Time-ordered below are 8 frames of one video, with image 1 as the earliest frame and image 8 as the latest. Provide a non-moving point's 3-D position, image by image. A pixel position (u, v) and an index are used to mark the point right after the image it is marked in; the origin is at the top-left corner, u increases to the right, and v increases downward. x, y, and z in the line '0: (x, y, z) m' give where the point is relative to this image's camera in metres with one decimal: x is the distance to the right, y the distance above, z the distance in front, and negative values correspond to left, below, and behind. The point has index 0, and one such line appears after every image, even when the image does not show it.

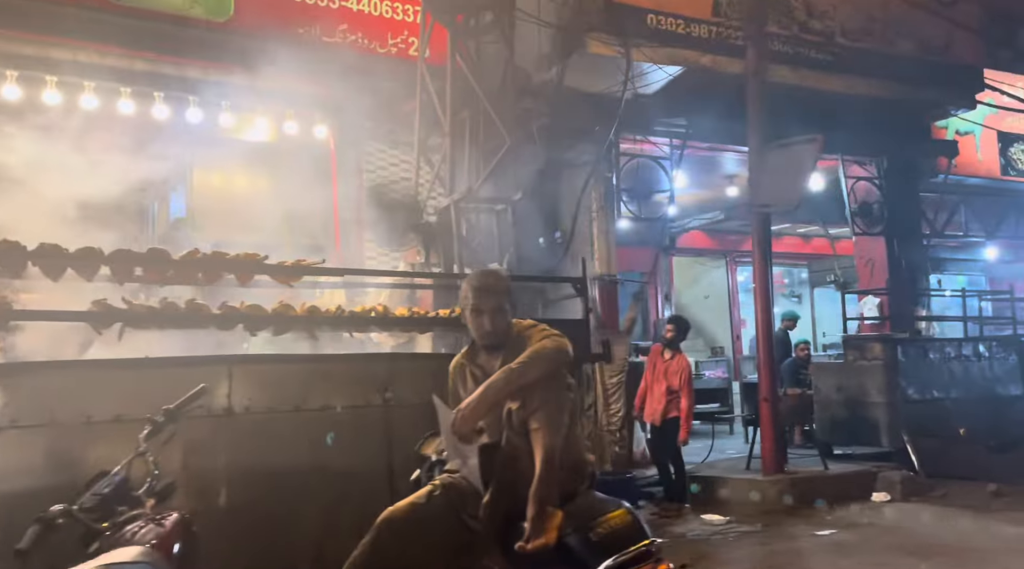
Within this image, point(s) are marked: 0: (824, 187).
0: (+4.3, +1.4, +11.0) m
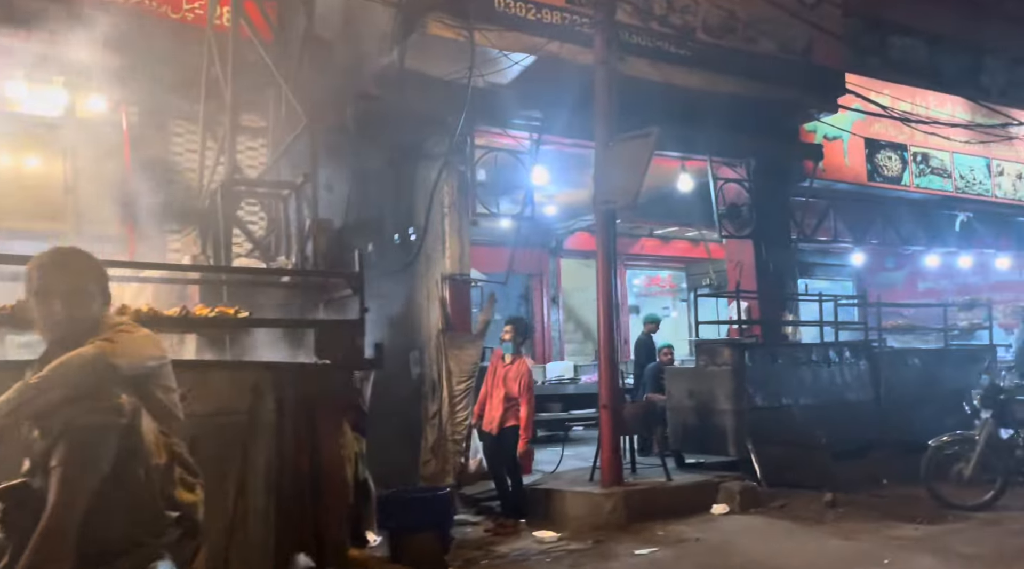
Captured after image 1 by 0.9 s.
0: (+2.5, +1.3, +10.8) m
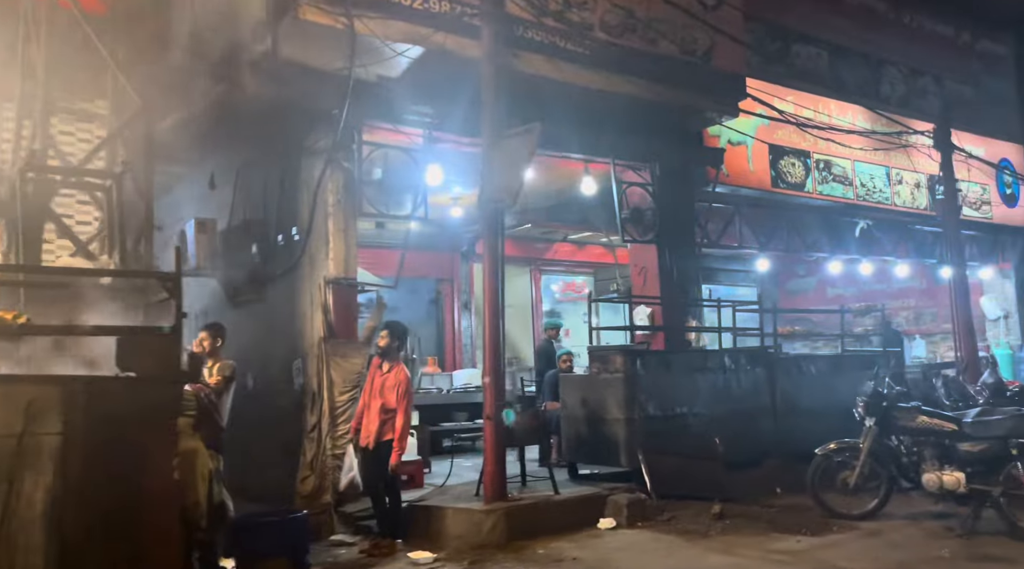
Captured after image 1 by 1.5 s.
0: (+1.1, +1.3, +10.6) m
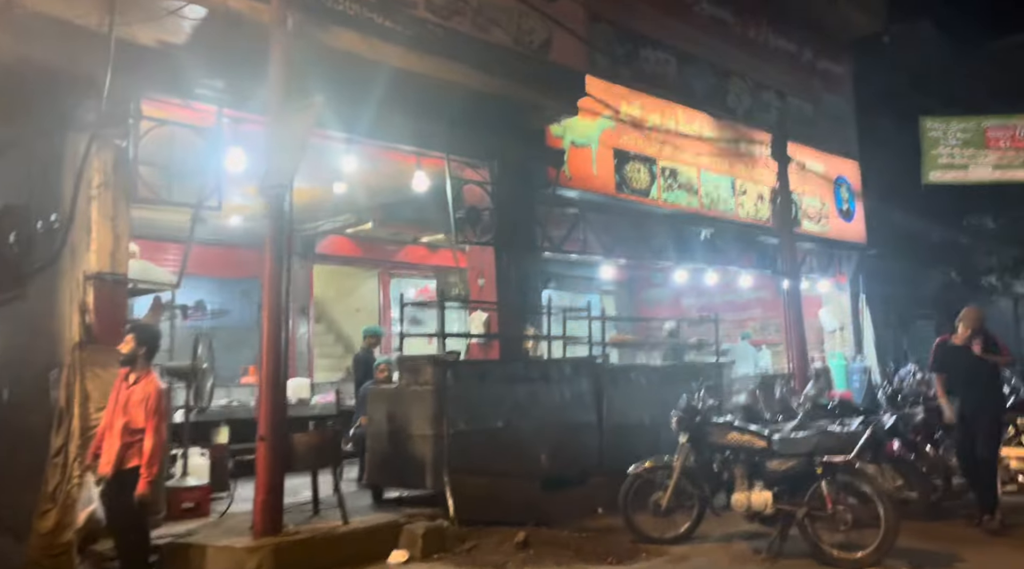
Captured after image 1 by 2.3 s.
0: (-1.1, +1.2, +9.8) m
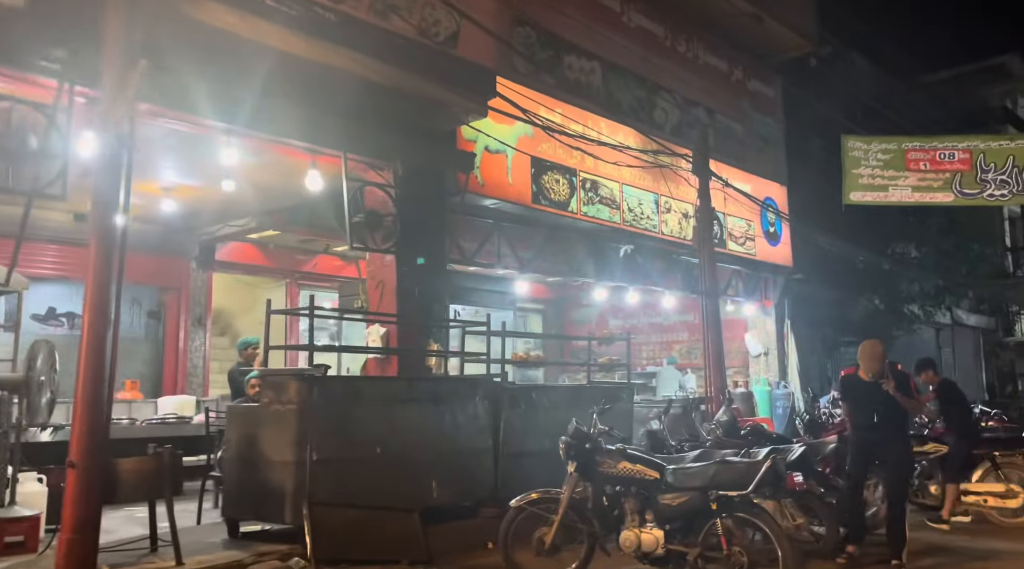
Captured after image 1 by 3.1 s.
0: (-2.2, +1.1, +9.0) m
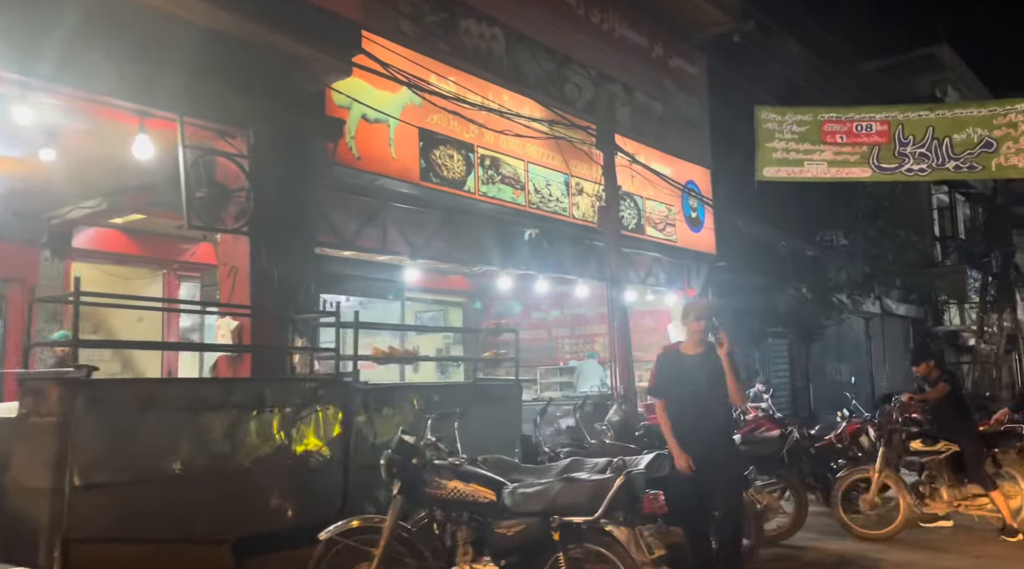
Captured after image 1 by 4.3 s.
0: (-3.5, +1.2, +7.7) m
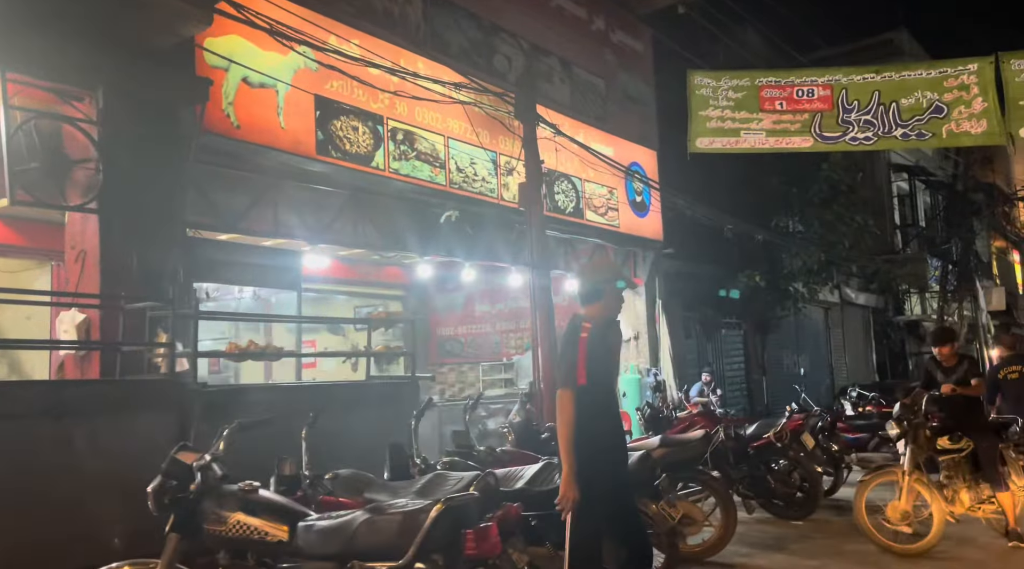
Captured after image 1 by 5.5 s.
0: (-4.5, +1.4, +6.6) m
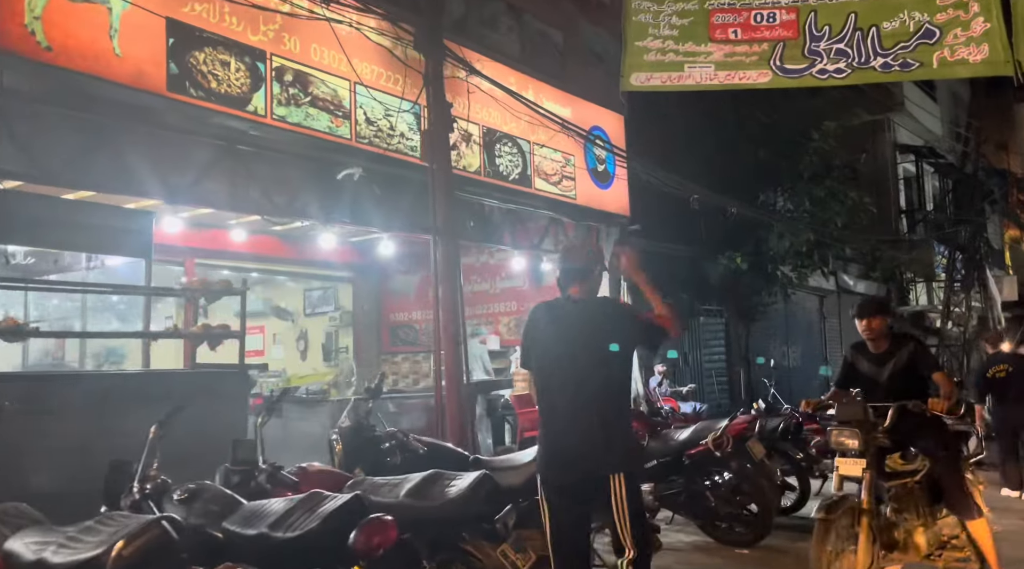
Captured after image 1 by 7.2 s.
0: (-5.5, +1.7, +5.0) m
